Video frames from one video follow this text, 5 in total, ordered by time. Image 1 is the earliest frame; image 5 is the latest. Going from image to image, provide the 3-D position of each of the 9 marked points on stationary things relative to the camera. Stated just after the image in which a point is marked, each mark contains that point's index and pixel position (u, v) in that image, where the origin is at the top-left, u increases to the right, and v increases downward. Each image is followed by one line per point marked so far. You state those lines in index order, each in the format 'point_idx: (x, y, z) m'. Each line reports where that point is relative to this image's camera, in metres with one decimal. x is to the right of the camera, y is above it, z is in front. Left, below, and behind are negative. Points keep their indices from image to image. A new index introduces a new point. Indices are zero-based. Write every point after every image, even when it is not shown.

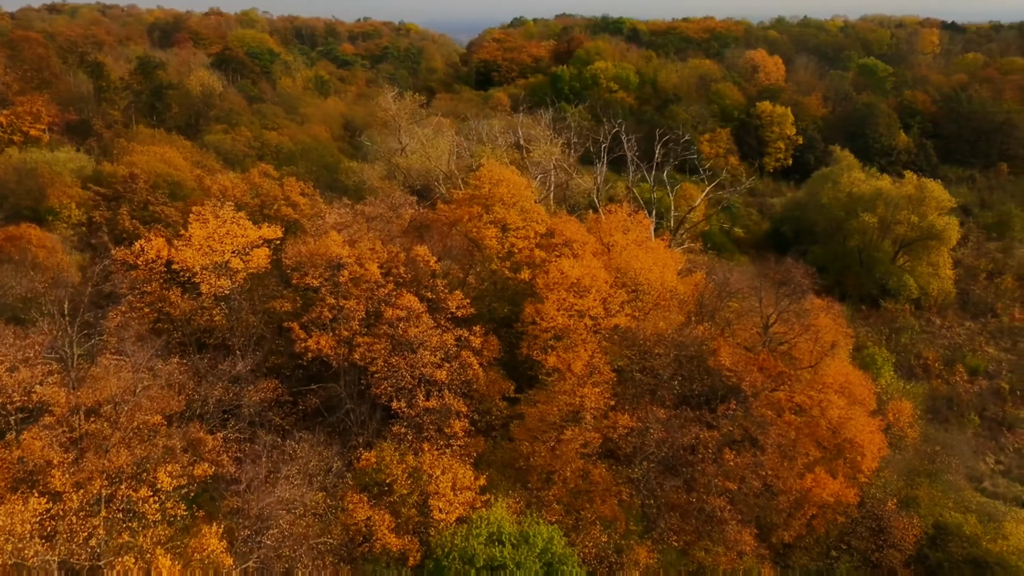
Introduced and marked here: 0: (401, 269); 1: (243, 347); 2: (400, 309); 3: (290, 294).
0: (-2.9, +0.5, +19.7) m
1: (-7.0, -1.6, +19.5) m
2: (-2.8, -0.6, +18.5) m
3: (-5.8, -0.2, +19.5) m
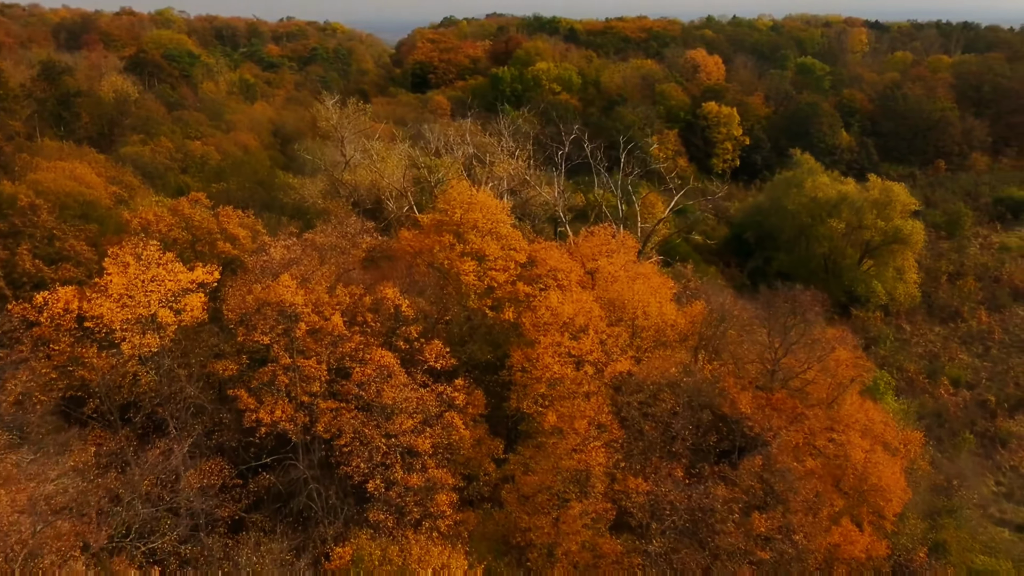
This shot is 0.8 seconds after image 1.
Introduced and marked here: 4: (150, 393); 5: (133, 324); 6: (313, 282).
0: (-3.2, -0.7, +16.7) m
1: (-7.2, -2.8, +16.2) m
2: (-2.9, -1.7, +15.5) m
3: (-6.1, -1.4, +16.3) m
4: (-7.8, -2.3, +16.0) m
5: (-8.1, -0.8, +16.0) m
6: (-4.8, +0.1, +18.0) m
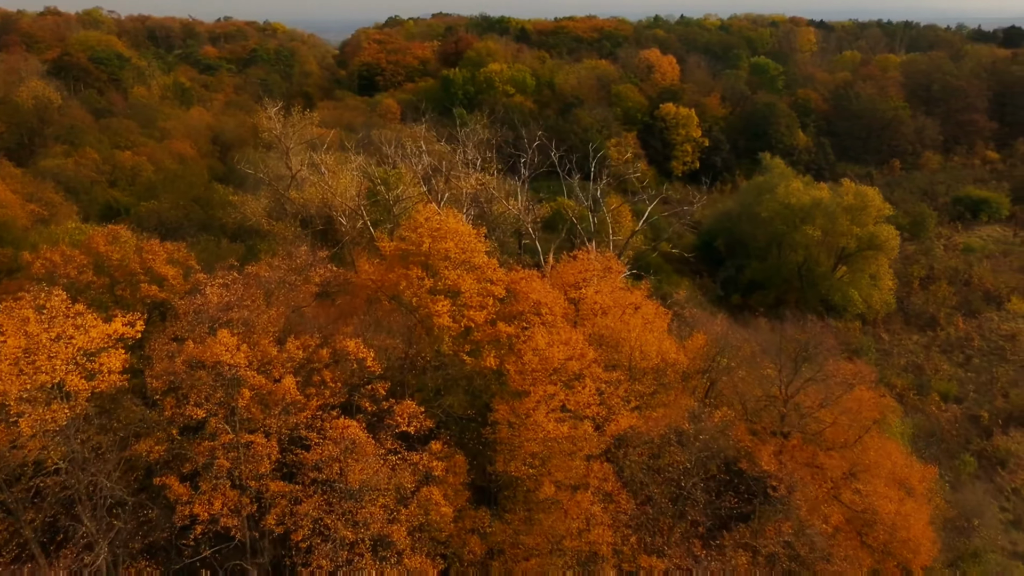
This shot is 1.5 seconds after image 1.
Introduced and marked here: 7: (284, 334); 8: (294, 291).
0: (-3.5, -1.6, +14.0) m
1: (-7.4, -3.9, +13.2) m
2: (-3.1, -2.7, +12.8) m
3: (-6.3, -2.5, +13.4) m
4: (-8.0, -3.4, +13.0) m
5: (-8.3, -1.9, +13.0) m
6: (-5.2, -0.9, +15.2) m
7: (-5.0, -1.0, +16.4) m
8: (-5.3, -0.1, +17.6) m
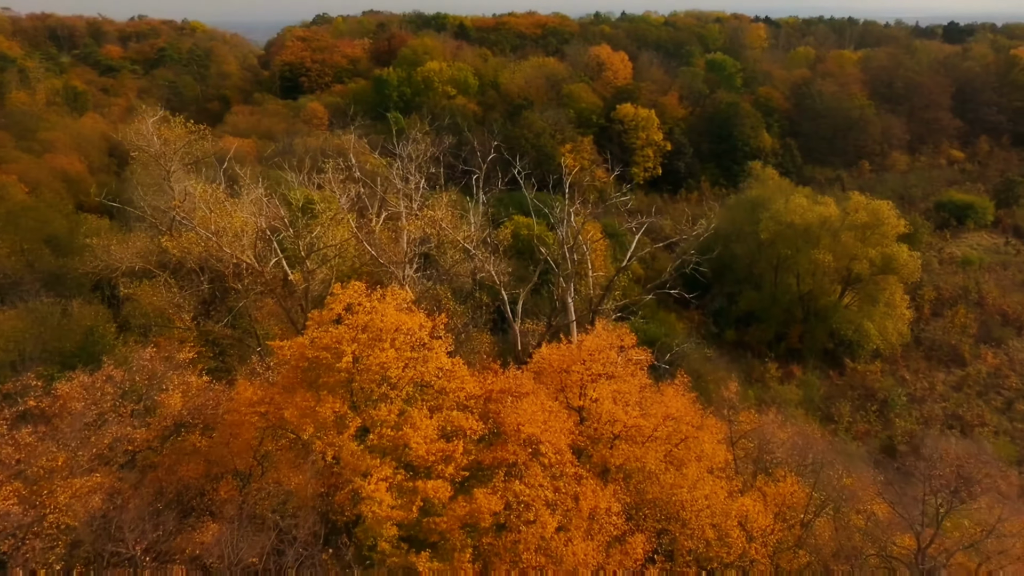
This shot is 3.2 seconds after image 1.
0: (-3.4, -3.6, +6.9) m
1: (-7.2, -6.0, +5.8) m
2: (-2.9, -4.6, +5.7) m
3: (-6.1, -4.5, +6.1) m
4: (-7.7, -5.5, +5.6) m
5: (-8.2, -4.0, +5.5) m
6: (-5.2, -2.9, +7.9) m
7: (-5.1, -3.0, +9.2) m
8: (-5.6, -2.1, +10.3) m
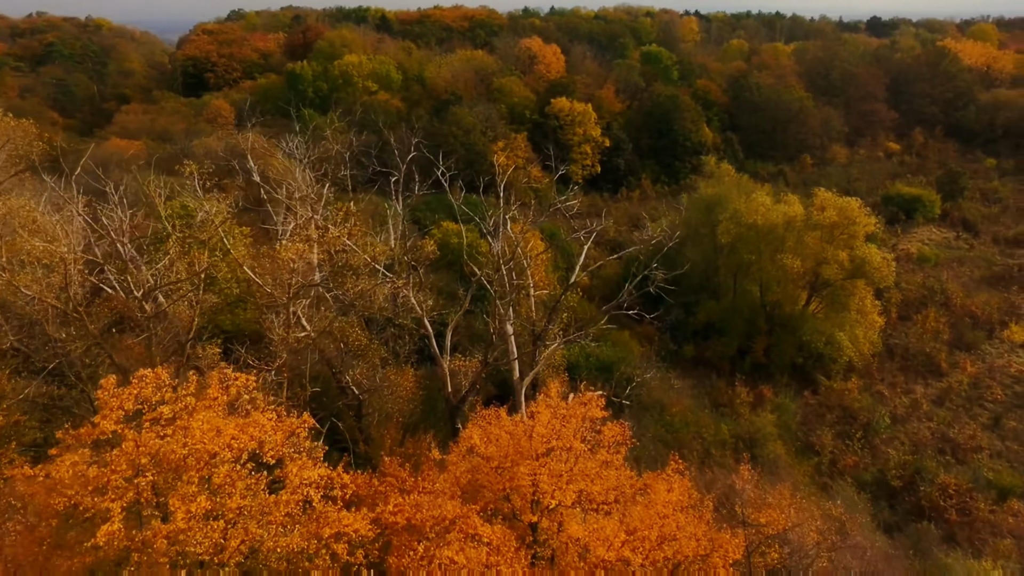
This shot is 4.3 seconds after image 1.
0: (-3.7, -4.4, +2.2) m
1: (-7.4, -6.9, +0.8) m
2: (-3.1, -5.4, +1.1) m
3: (-6.4, -5.4, +1.1) m
4: (-7.9, -6.4, +0.5) m
5: (-8.4, -5.0, +0.4) m
6: (-5.7, -3.8, +3.0) m
7: (-5.7, -3.9, +4.3) m
8: (-6.3, -3.0, +5.4) m
